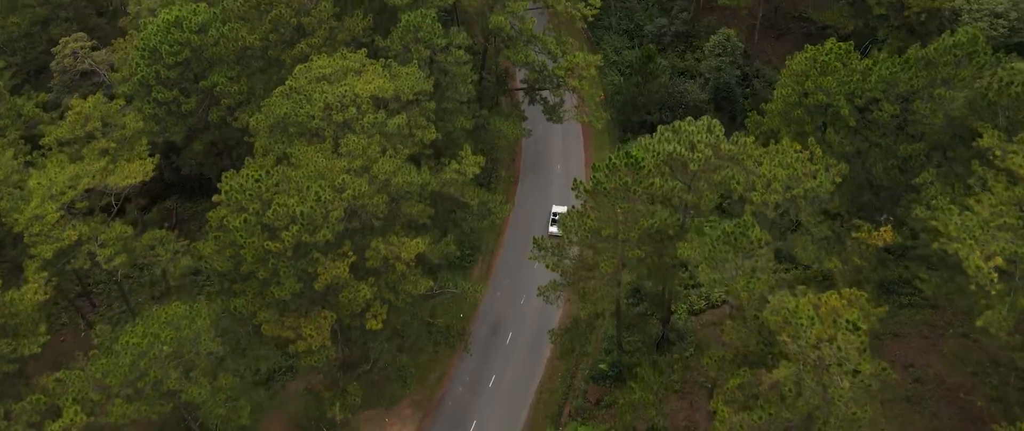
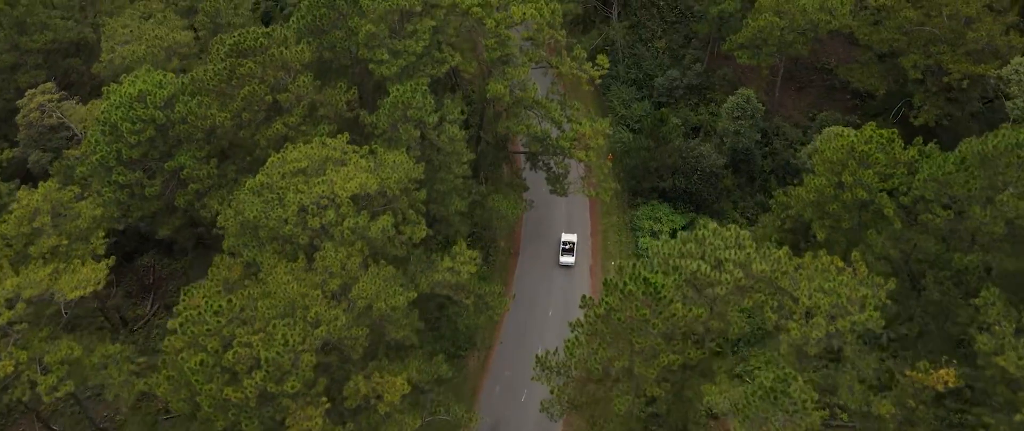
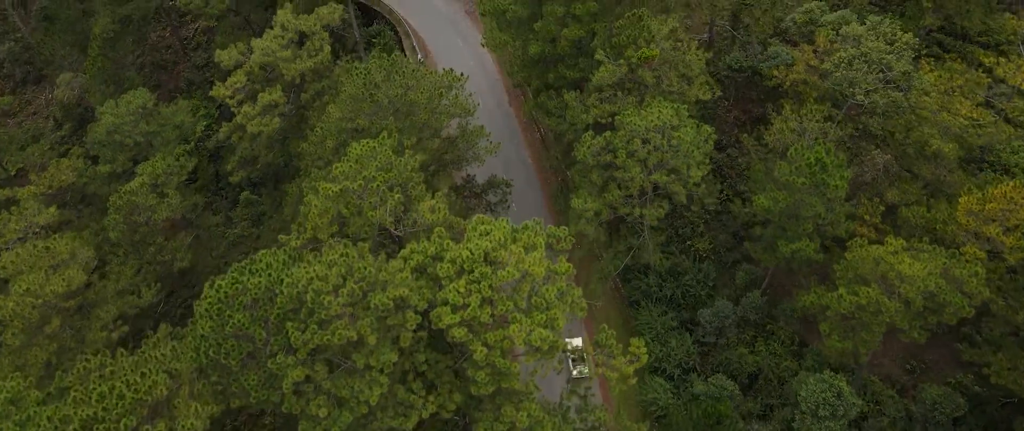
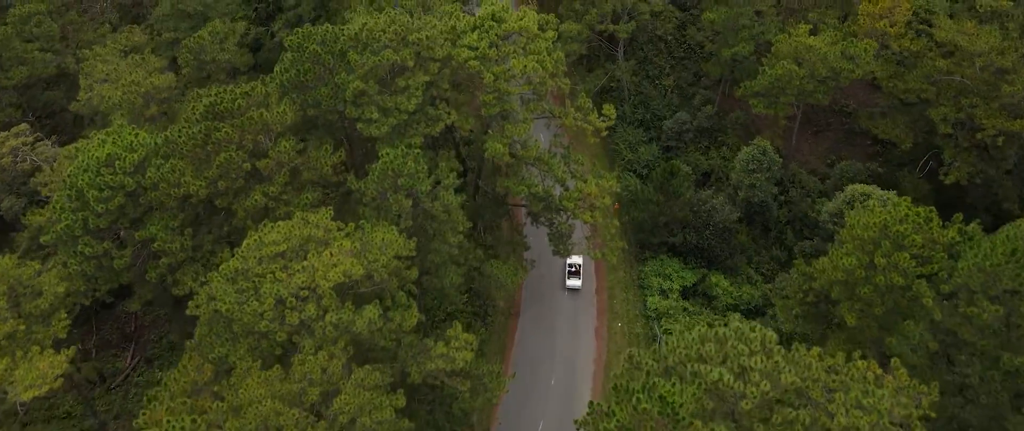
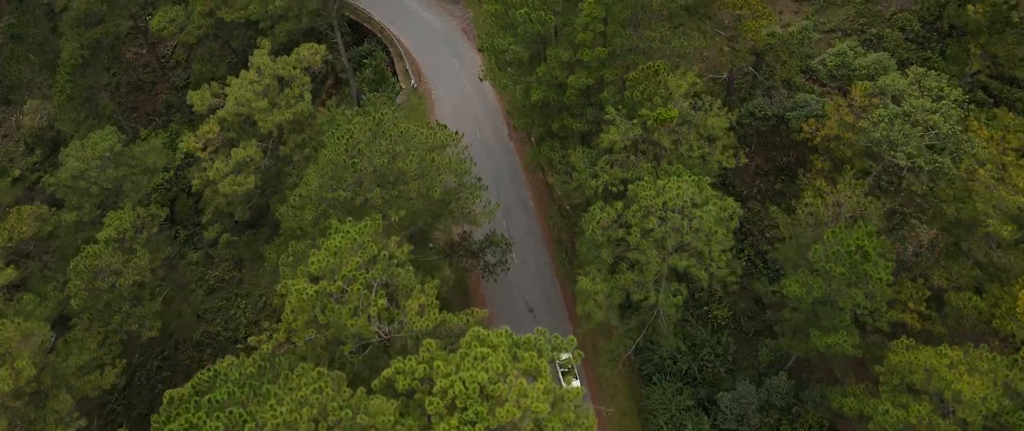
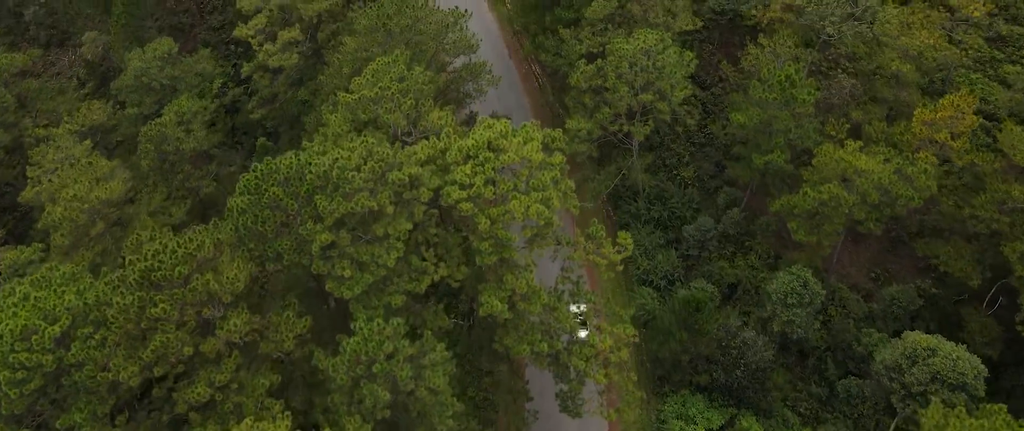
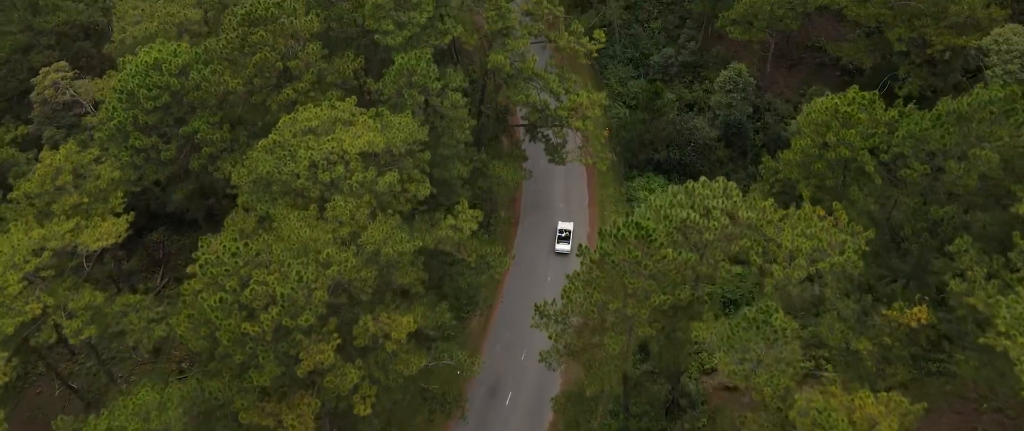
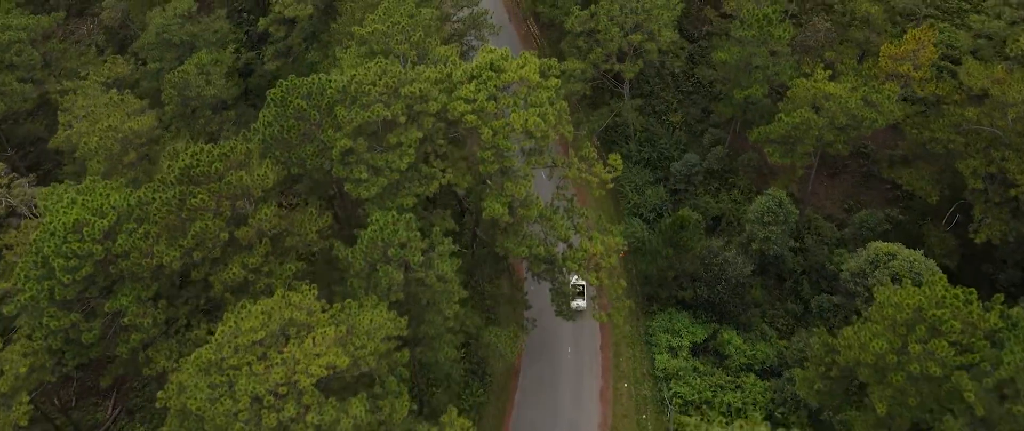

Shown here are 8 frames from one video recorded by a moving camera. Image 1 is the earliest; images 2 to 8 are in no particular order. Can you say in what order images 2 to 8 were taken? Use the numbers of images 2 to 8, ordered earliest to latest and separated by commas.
7, 2, 4, 8, 6, 3, 5
